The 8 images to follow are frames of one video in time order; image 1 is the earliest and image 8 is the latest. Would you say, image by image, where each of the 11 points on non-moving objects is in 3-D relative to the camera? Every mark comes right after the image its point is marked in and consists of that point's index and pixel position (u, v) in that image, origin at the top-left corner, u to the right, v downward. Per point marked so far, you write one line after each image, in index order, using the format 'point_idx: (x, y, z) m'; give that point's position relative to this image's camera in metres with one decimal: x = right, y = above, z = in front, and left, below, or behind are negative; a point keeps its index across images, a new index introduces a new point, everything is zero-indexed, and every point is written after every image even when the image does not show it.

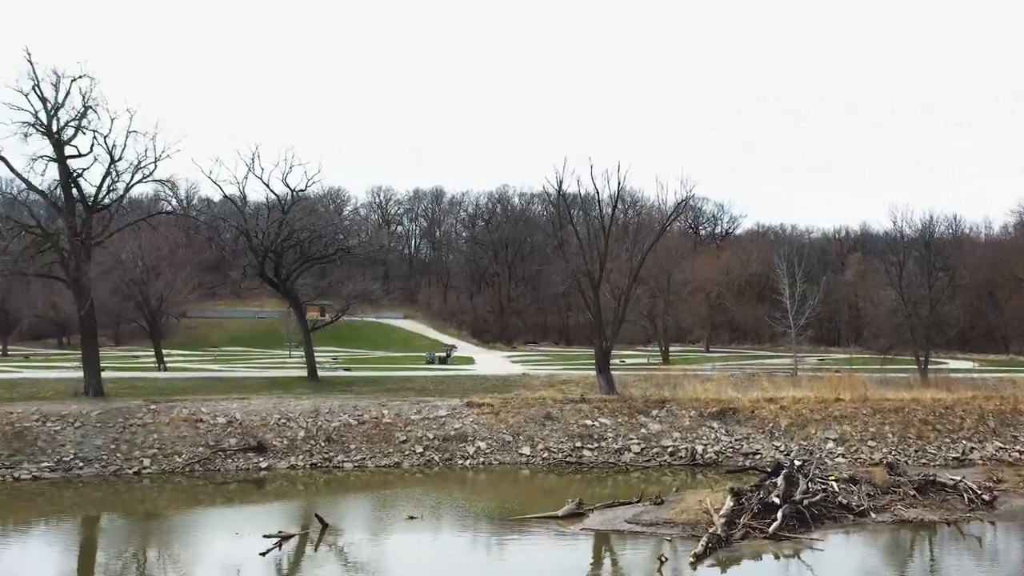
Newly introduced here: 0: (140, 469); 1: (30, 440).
0: (-6.3, -3.1, +19.9) m
1: (-8.2, -2.6, +19.9) m
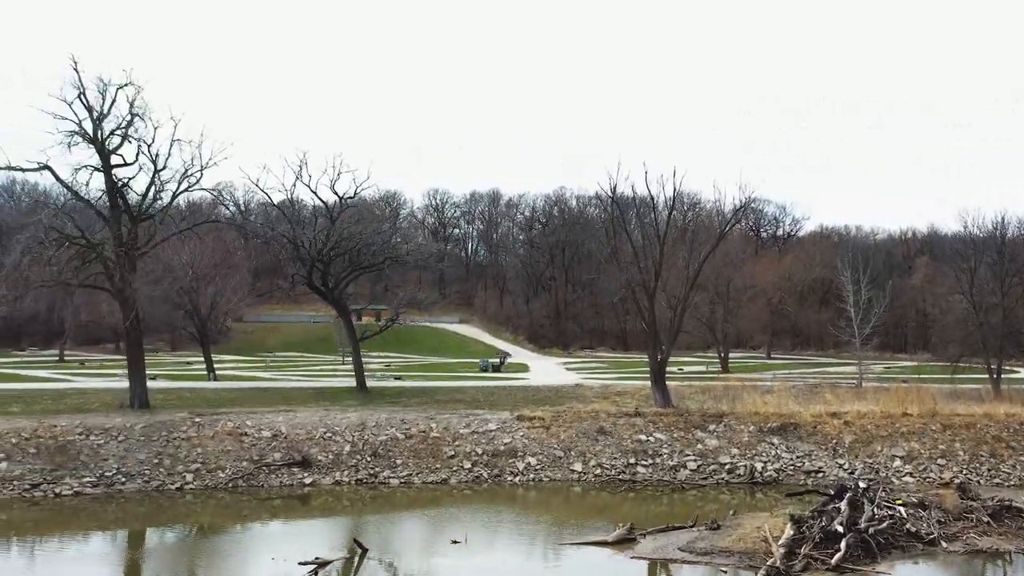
0: (-5.5, -3.3, +19.5) m
1: (-7.4, -2.8, +19.6) m
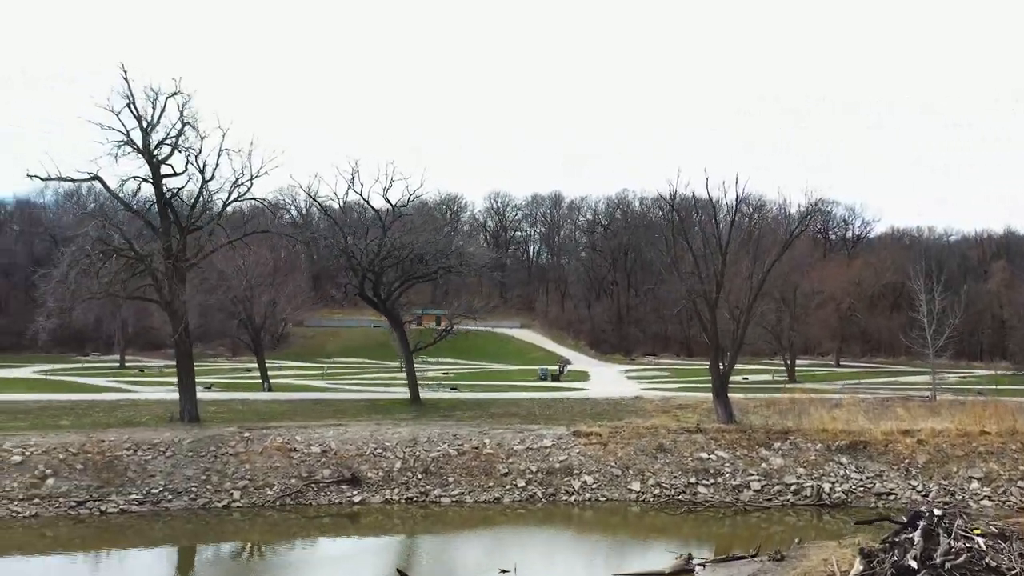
0: (-4.6, -3.5, +19.1) m
1: (-6.5, -3.0, +19.3) m
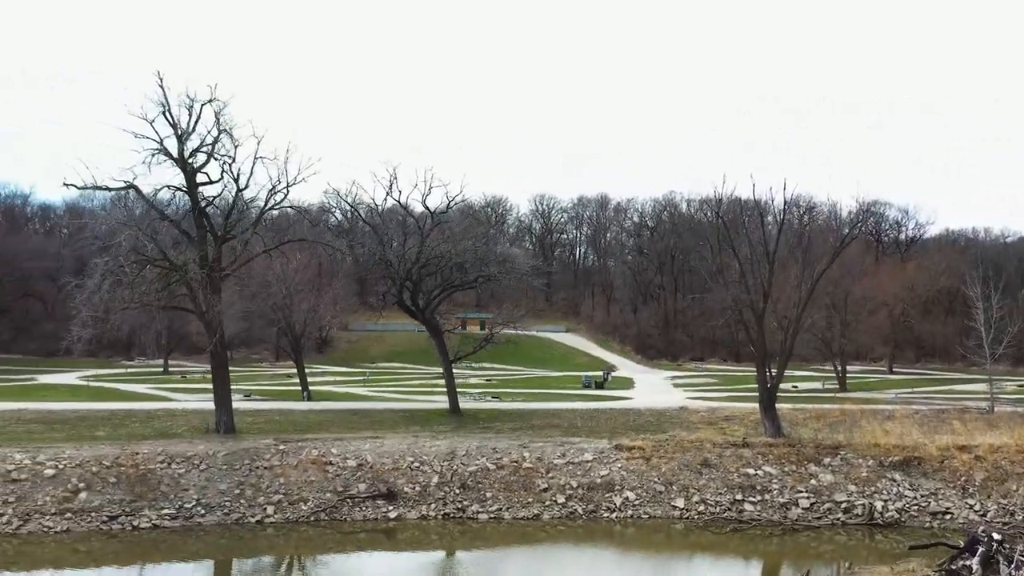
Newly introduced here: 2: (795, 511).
0: (-4.0, -3.7, +18.8) m
1: (-5.9, -3.2, +19.1) m
2: (+4.7, -3.7, +19.4) m
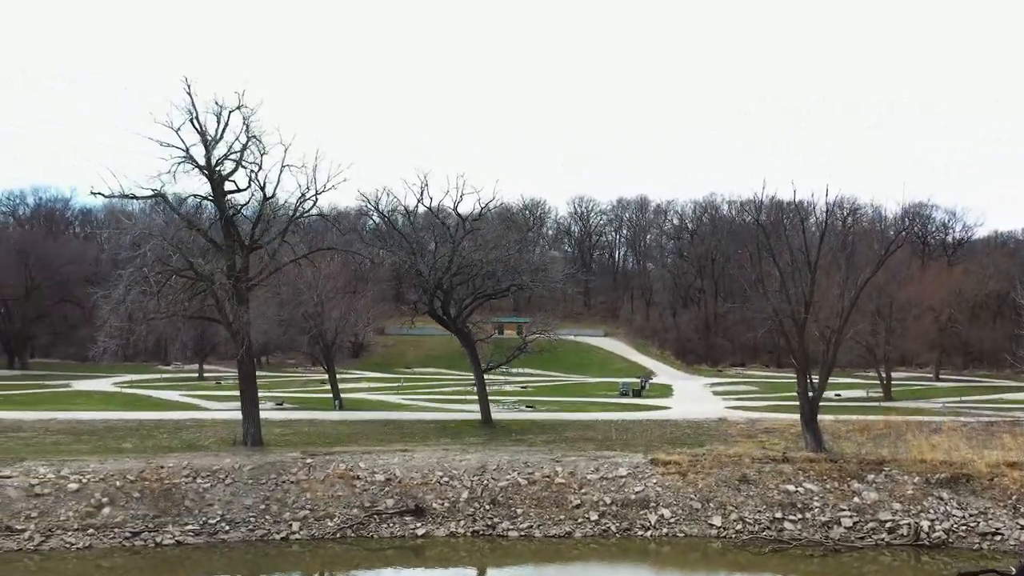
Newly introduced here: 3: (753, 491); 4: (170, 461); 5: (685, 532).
0: (-3.5, -3.9, +18.4) m
1: (-5.4, -3.4, +18.7) m
2: (+5.2, -3.9, +18.7) m
3: (+4.1, -3.4, +19.8) m
4: (-5.8, -2.9, +19.9) m
5: (+2.8, -3.9, +18.8) m
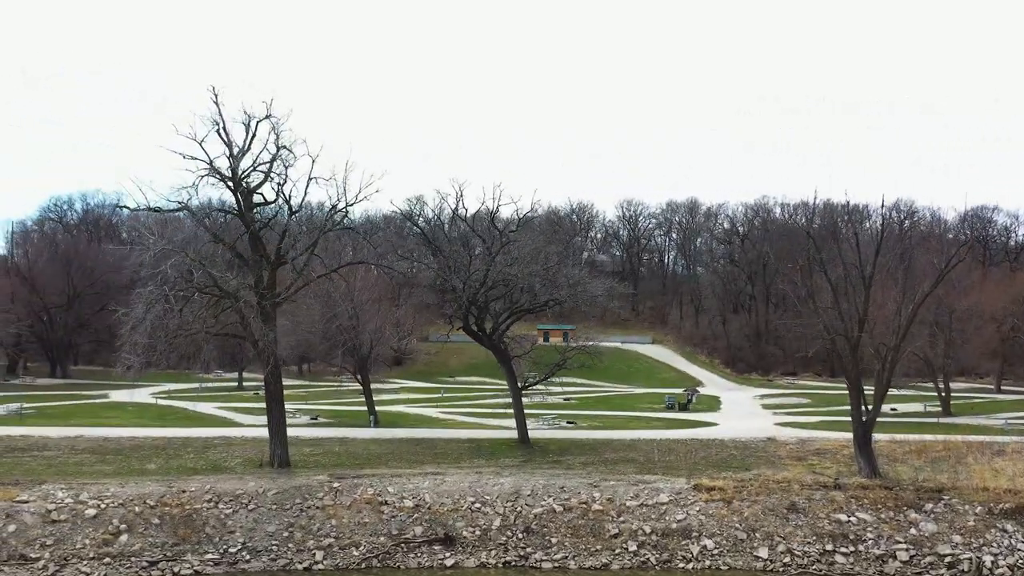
0: (-3.0, -4.2, +17.6) m
1: (-4.8, -3.7, +18.0) m
2: (+5.7, -4.2, +17.5) m
3: (+4.6, -3.7, +18.7) m
4: (-5.2, -3.2, +19.2) m
5: (+3.3, -4.2, +17.8) m
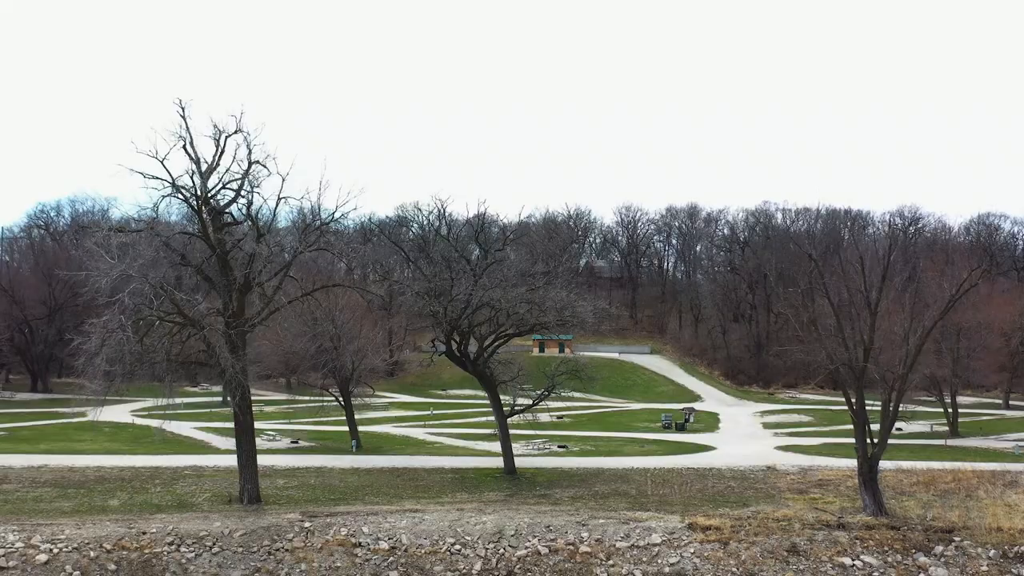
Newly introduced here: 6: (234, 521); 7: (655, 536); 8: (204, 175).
0: (-3.3, -4.6, +16.4) m
1: (-5.1, -4.1, +16.9) m
2: (+5.4, -4.6, +16.4) m
3: (+4.4, -4.1, +17.5) m
4: (-5.5, -3.7, +18.1) m
5: (+3.0, -4.6, +16.6) m
6: (-4.4, -3.7, +18.4) m
7: (+2.2, -3.9, +18.3) m
8: (-5.2, +1.9, +19.7) m
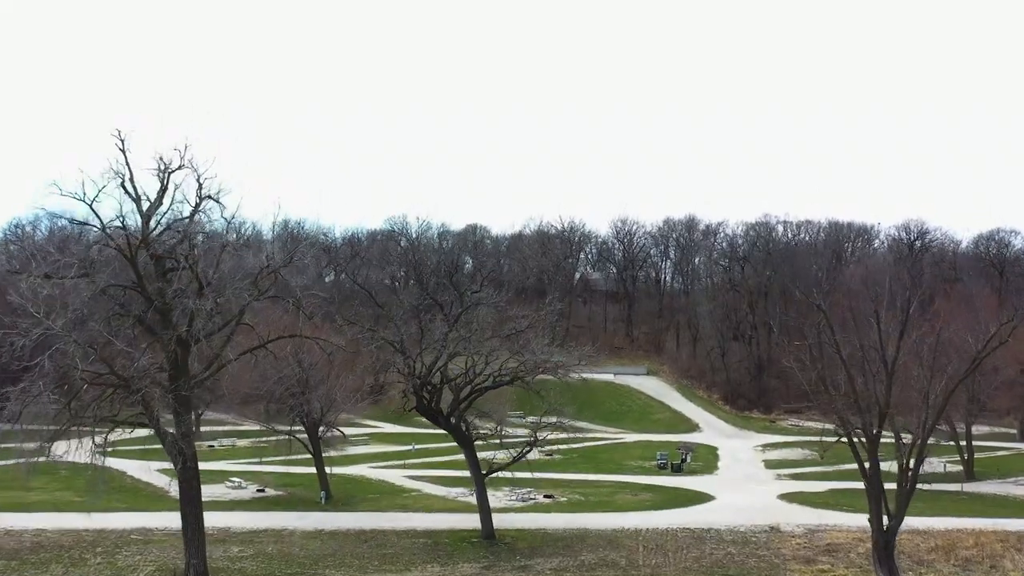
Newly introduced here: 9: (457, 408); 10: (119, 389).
0: (-3.7, -5.4, +14.5) m
1: (-5.5, -4.9, +14.9) m
2: (+5.1, -5.4, +14.4) m
3: (+4.0, -4.9, +15.5) m
4: (-5.9, -4.4, +16.1) m
5: (+2.7, -5.4, +14.6) m
6: (-4.8, -4.5, +16.5) m
7: (+1.9, -4.7, +16.4) m
8: (-5.6, +1.1, +17.8) m
9: (-0.9, -2.0, +20.1) m
10: (-5.6, -1.4, +16.7) m
